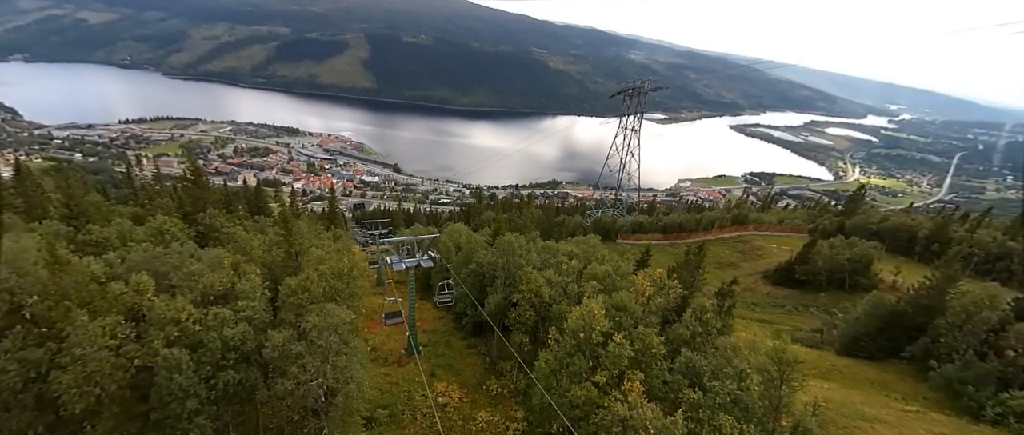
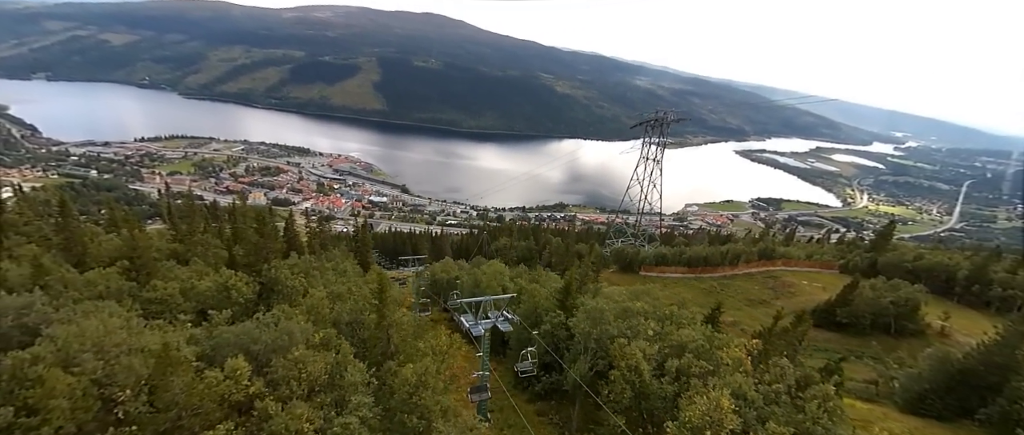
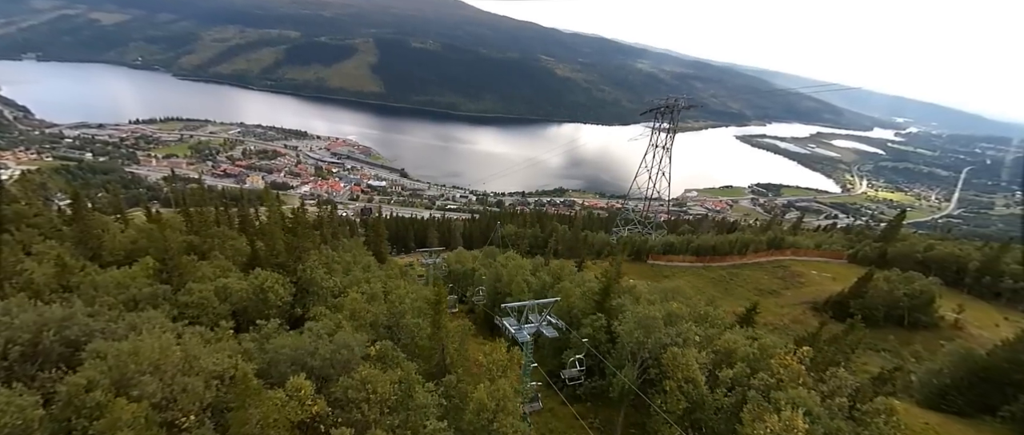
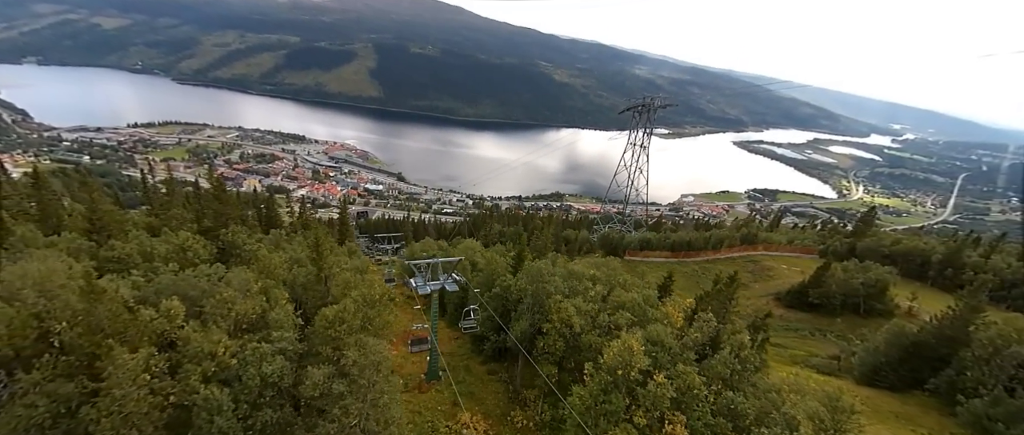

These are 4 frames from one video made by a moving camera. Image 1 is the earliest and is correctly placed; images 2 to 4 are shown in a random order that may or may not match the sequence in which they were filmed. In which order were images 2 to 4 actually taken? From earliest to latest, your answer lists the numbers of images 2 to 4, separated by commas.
4, 2, 3
